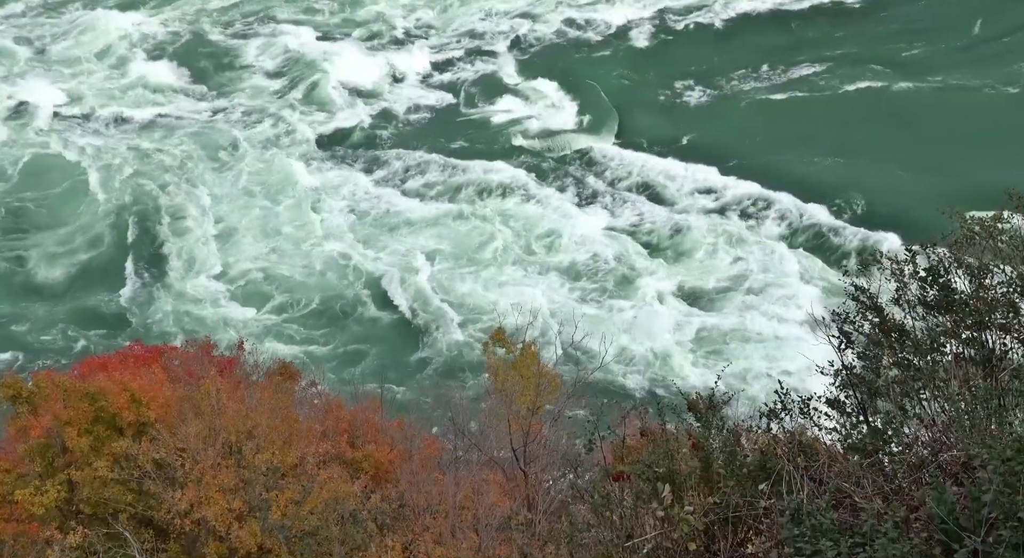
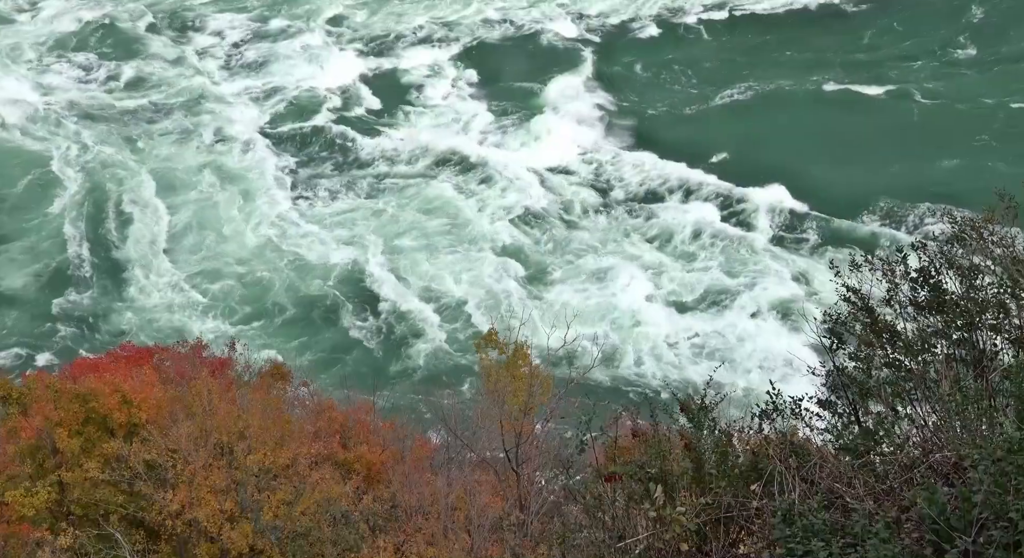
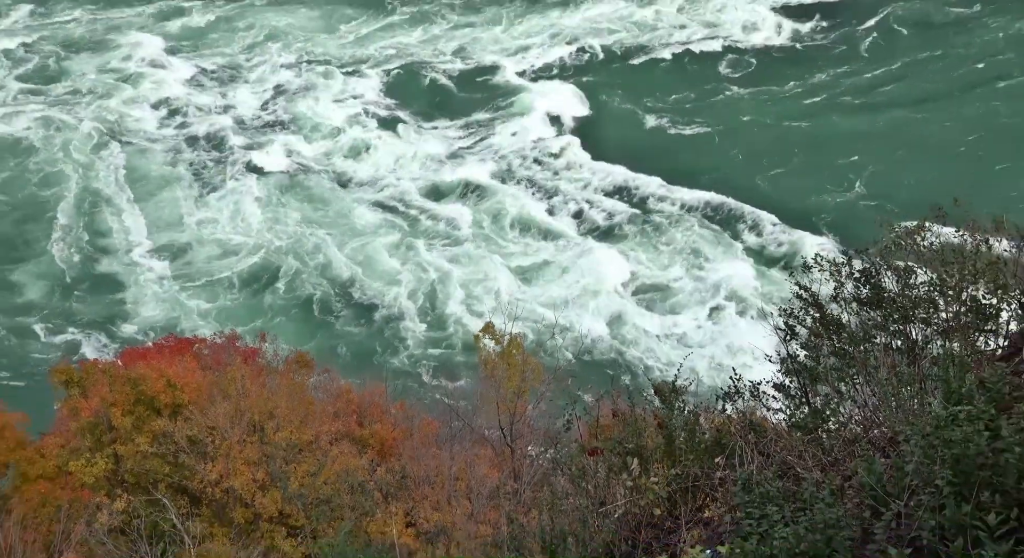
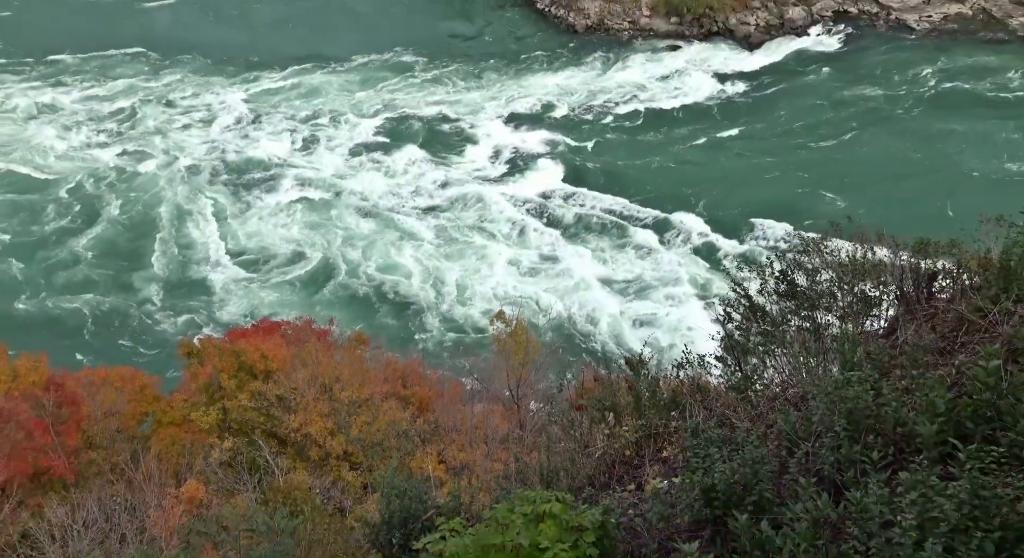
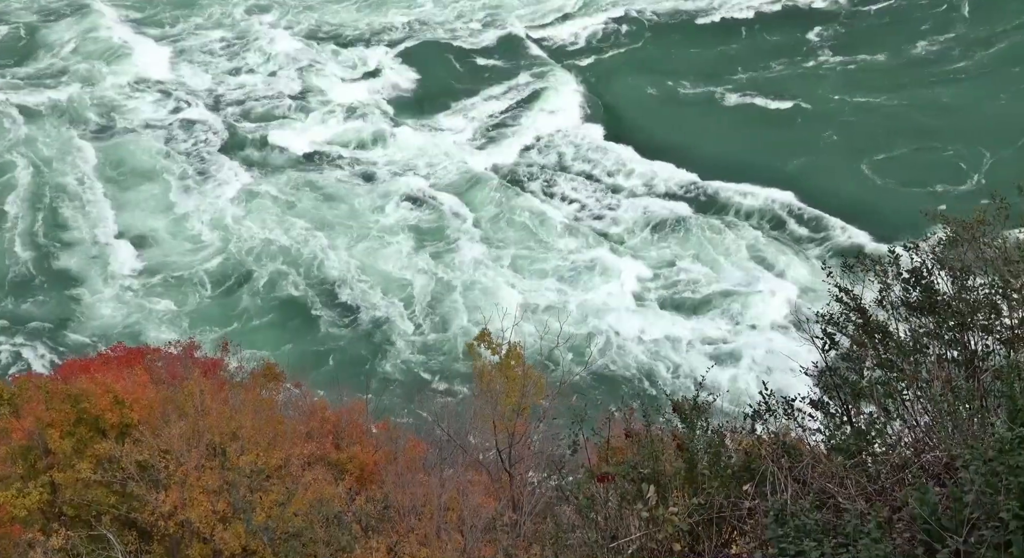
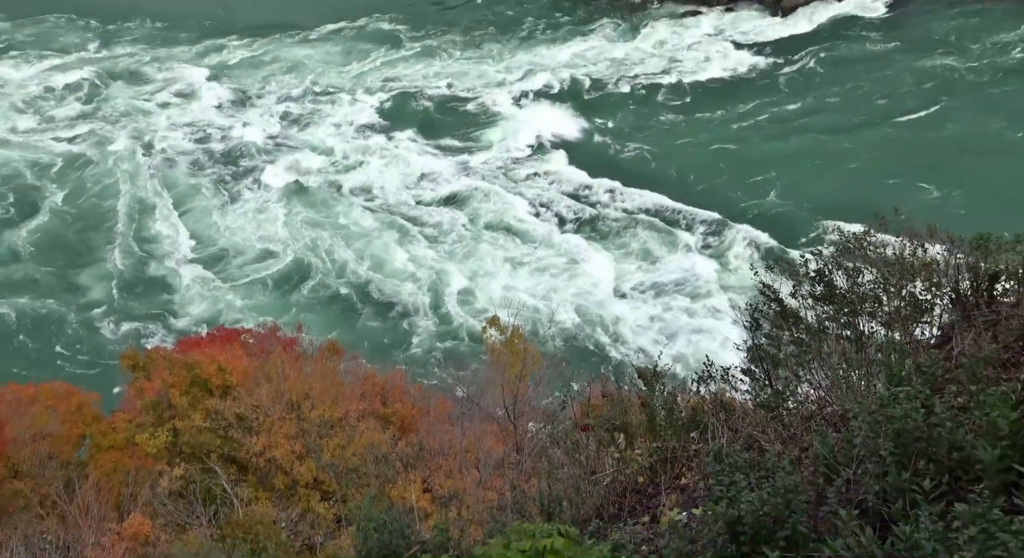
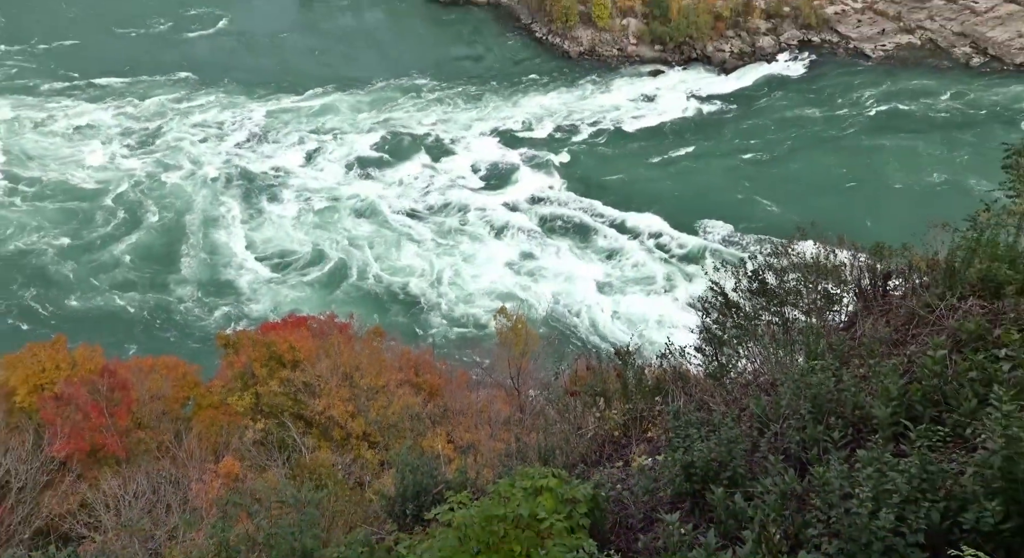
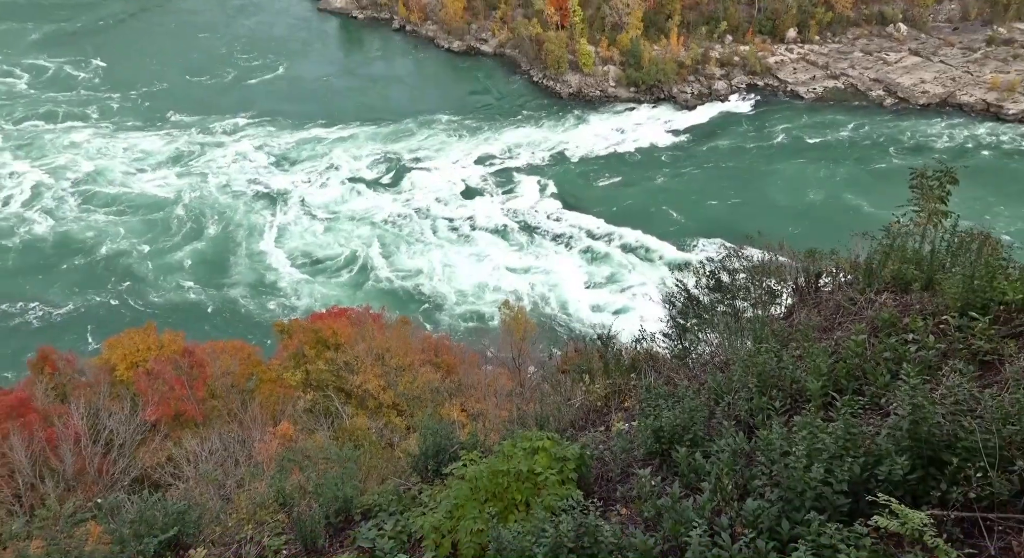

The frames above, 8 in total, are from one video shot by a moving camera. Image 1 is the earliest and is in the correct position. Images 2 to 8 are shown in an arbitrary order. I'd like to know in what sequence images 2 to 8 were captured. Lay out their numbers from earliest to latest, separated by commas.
2, 5, 3, 6, 4, 7, 8
